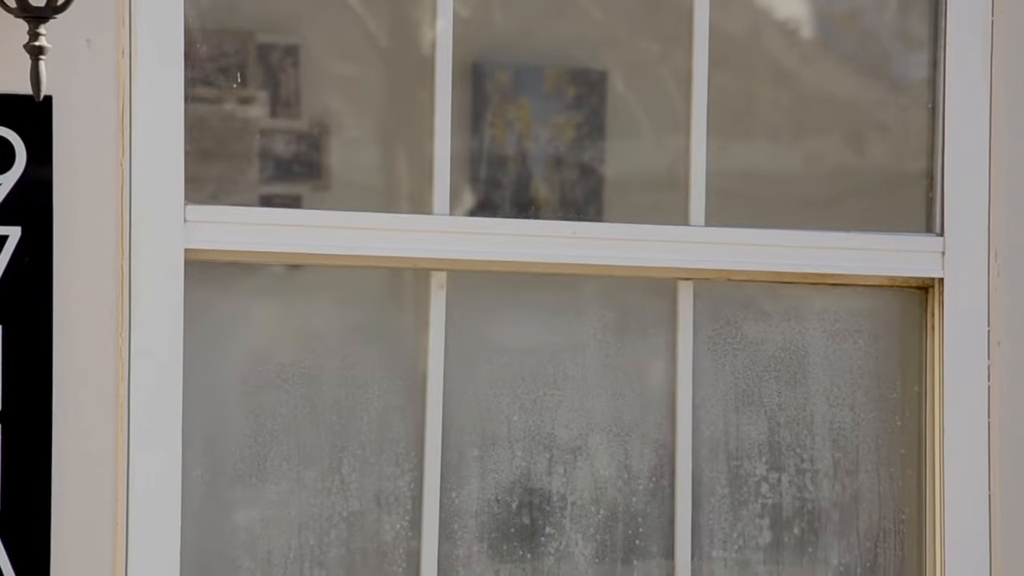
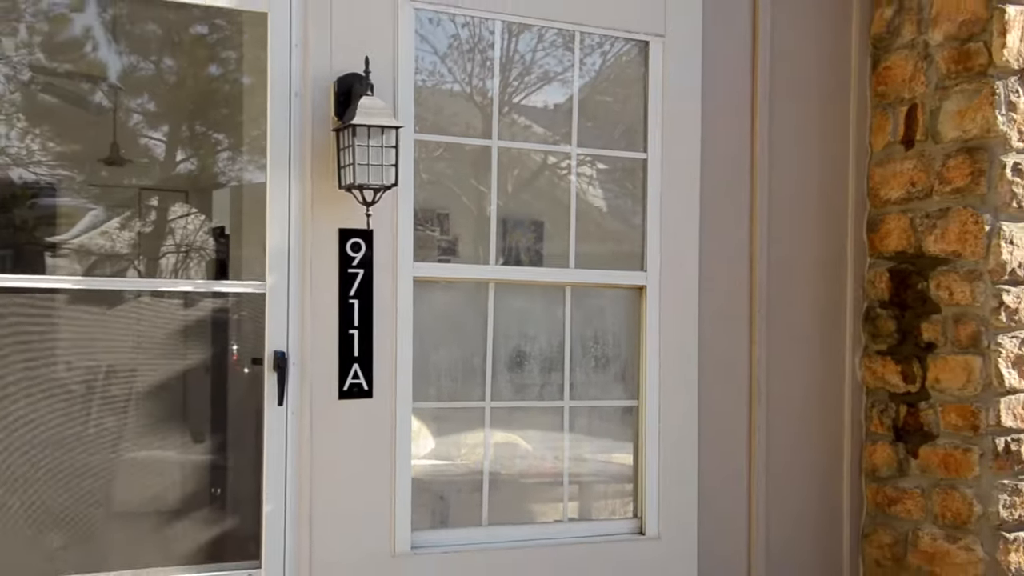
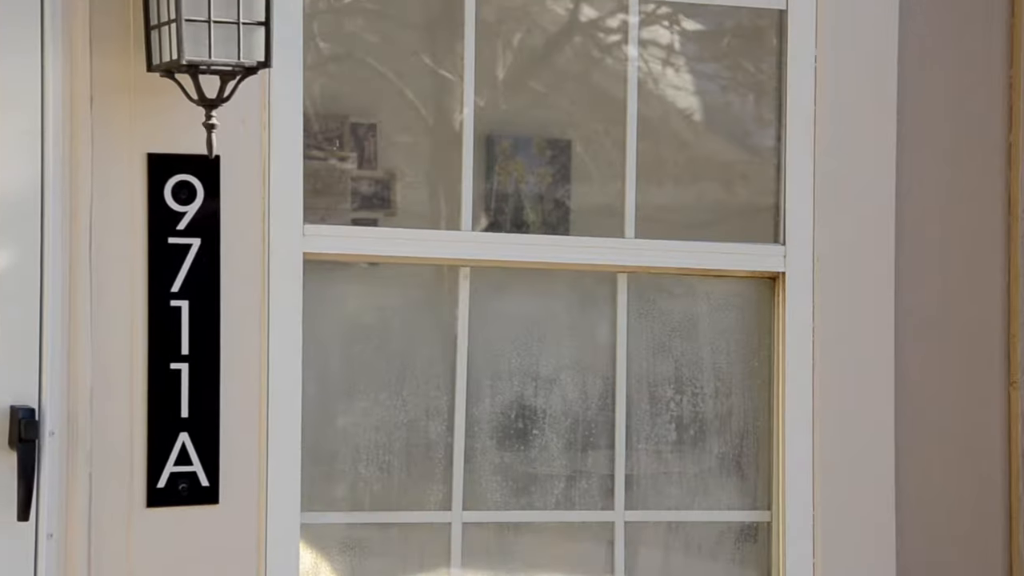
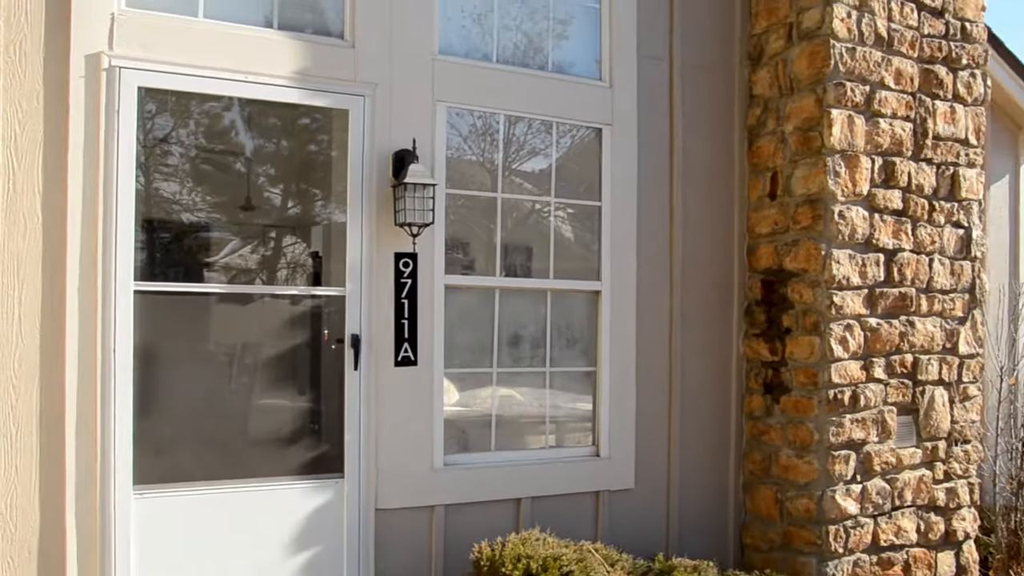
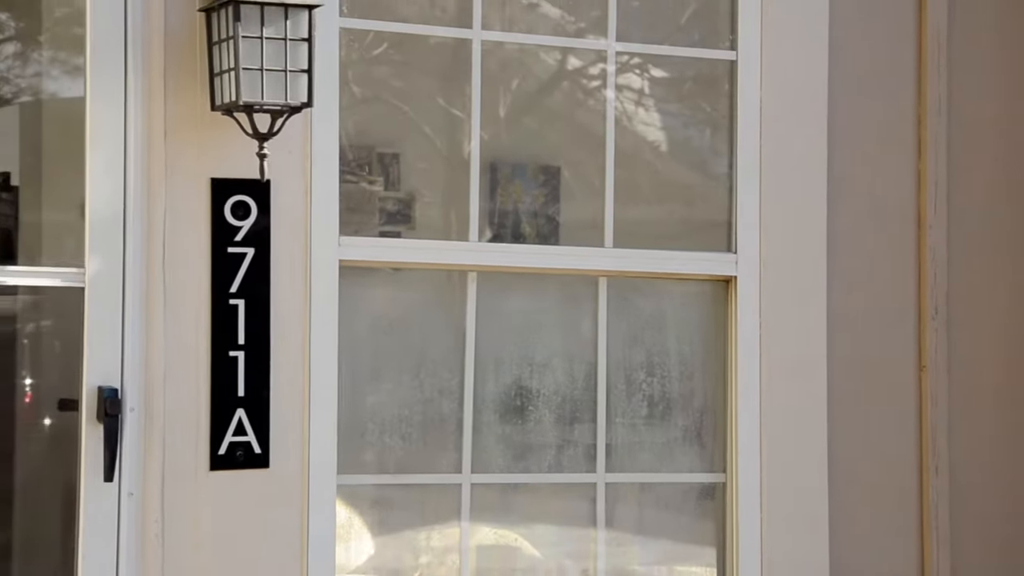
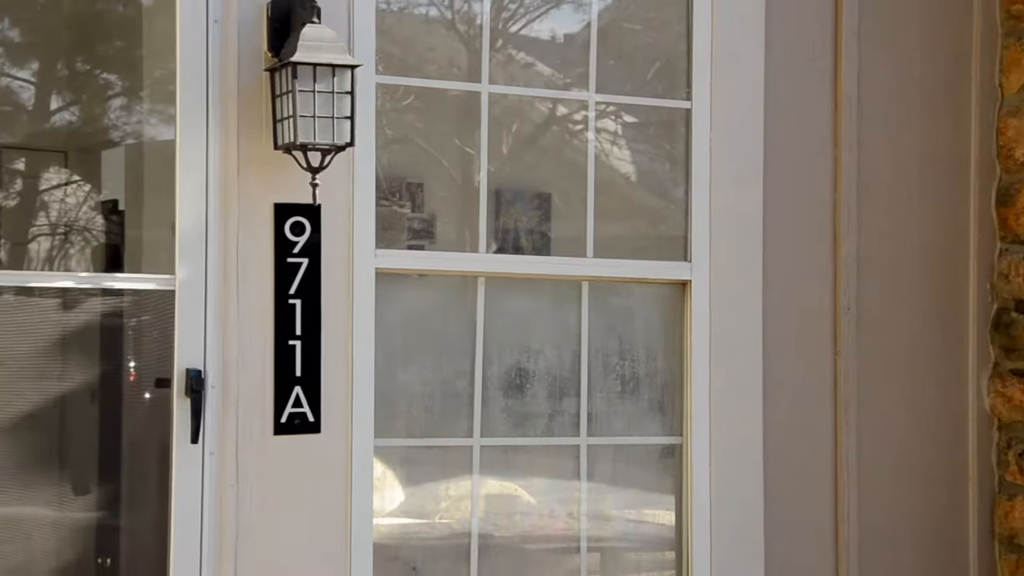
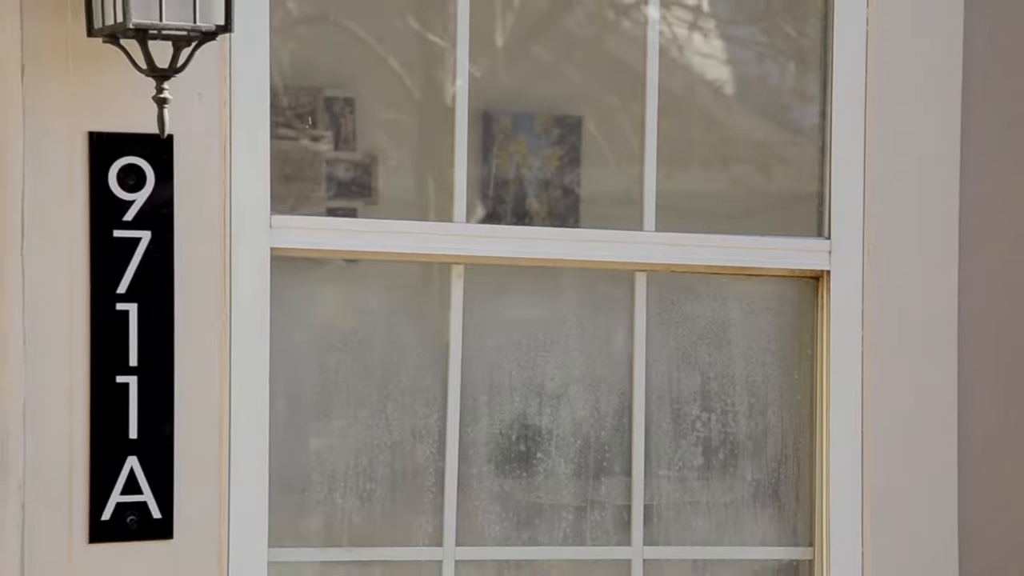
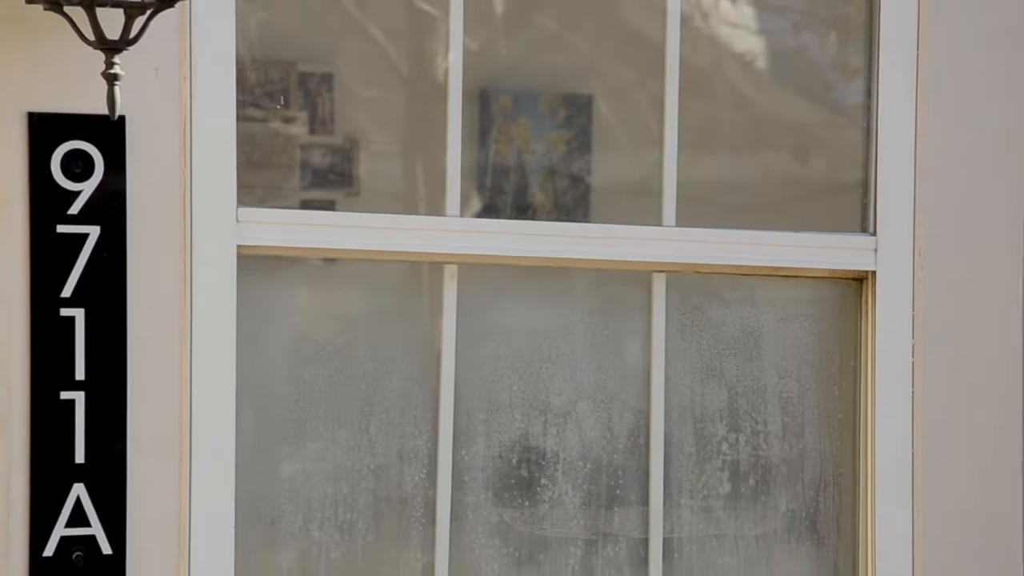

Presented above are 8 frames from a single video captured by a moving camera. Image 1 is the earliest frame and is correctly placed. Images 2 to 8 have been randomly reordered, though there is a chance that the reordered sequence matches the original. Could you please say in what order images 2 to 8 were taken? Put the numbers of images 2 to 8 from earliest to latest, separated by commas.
8, 7, 3, 5, 6, 2, 4
